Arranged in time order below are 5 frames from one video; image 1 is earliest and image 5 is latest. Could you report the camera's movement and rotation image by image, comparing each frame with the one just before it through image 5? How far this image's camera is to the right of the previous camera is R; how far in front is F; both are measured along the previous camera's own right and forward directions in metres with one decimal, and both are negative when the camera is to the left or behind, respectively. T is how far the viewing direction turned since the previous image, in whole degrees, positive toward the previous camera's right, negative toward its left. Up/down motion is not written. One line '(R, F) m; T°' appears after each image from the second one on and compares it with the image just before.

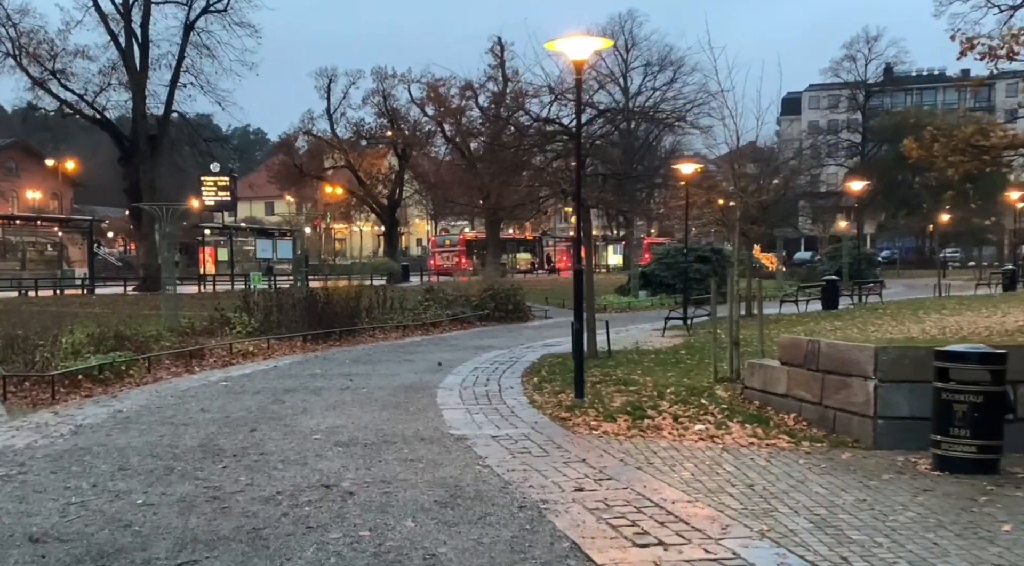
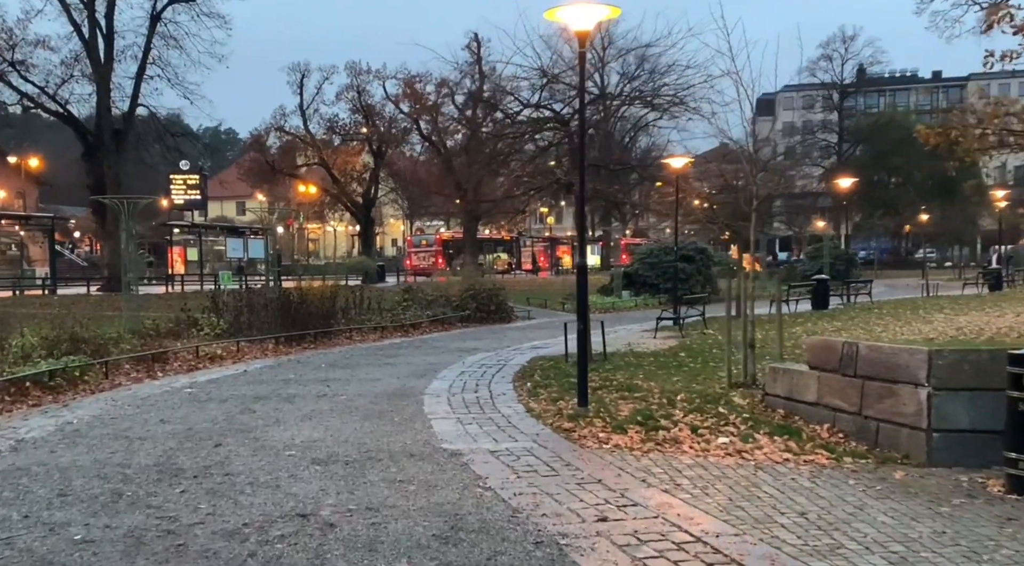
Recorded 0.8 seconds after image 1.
(-0.2, +1.2) m; +1°
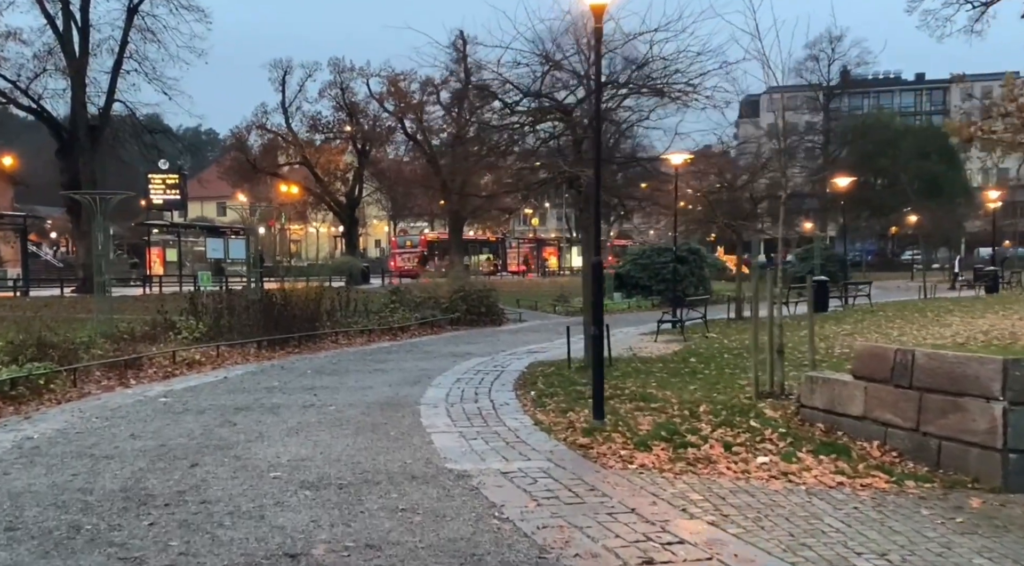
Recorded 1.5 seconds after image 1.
(-0.2, +1.0) m; +1°
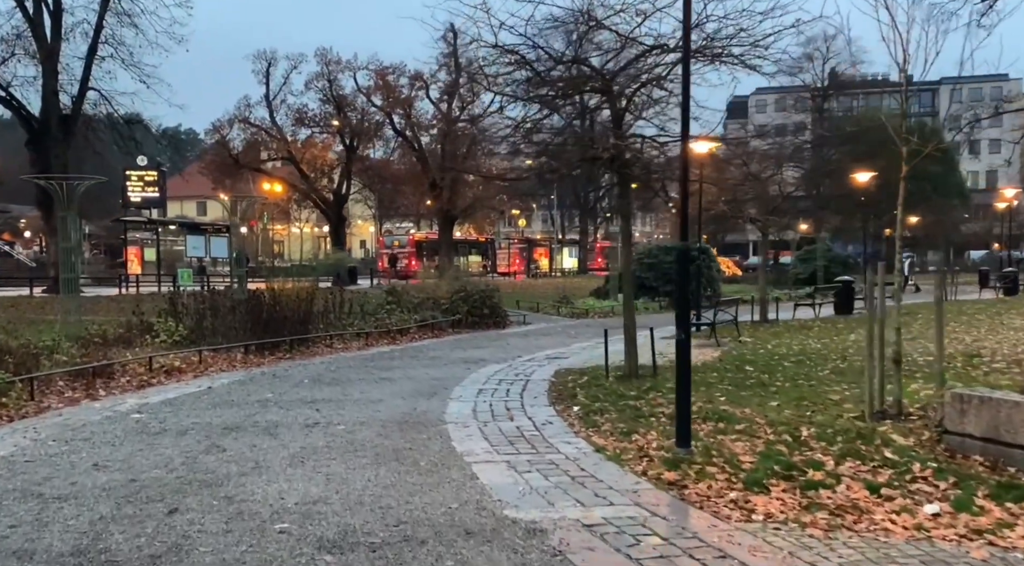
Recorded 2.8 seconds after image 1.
(-0.6, +2.0) m; +1°
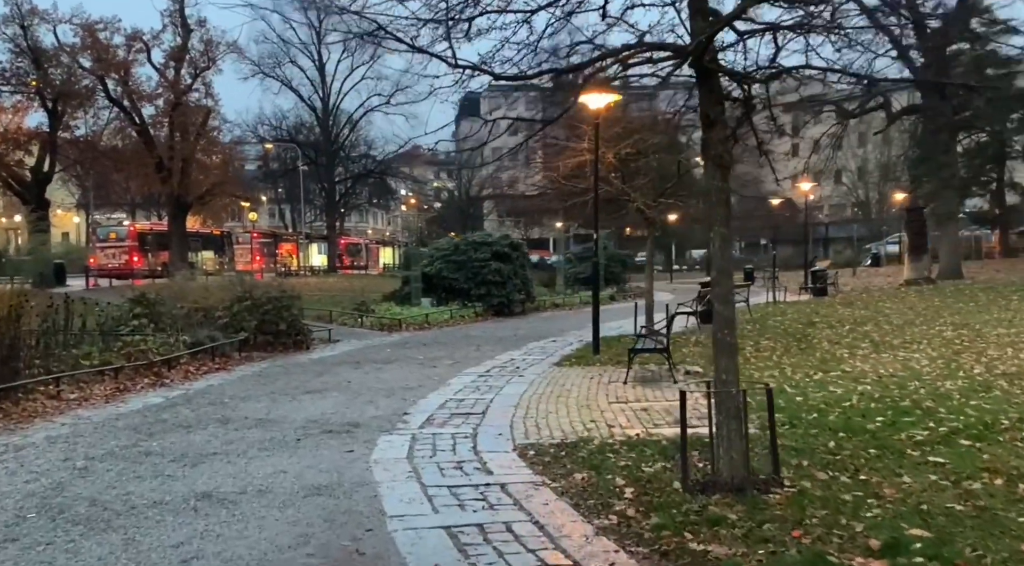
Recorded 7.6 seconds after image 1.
(-1.7, +7.2) m; +15°
